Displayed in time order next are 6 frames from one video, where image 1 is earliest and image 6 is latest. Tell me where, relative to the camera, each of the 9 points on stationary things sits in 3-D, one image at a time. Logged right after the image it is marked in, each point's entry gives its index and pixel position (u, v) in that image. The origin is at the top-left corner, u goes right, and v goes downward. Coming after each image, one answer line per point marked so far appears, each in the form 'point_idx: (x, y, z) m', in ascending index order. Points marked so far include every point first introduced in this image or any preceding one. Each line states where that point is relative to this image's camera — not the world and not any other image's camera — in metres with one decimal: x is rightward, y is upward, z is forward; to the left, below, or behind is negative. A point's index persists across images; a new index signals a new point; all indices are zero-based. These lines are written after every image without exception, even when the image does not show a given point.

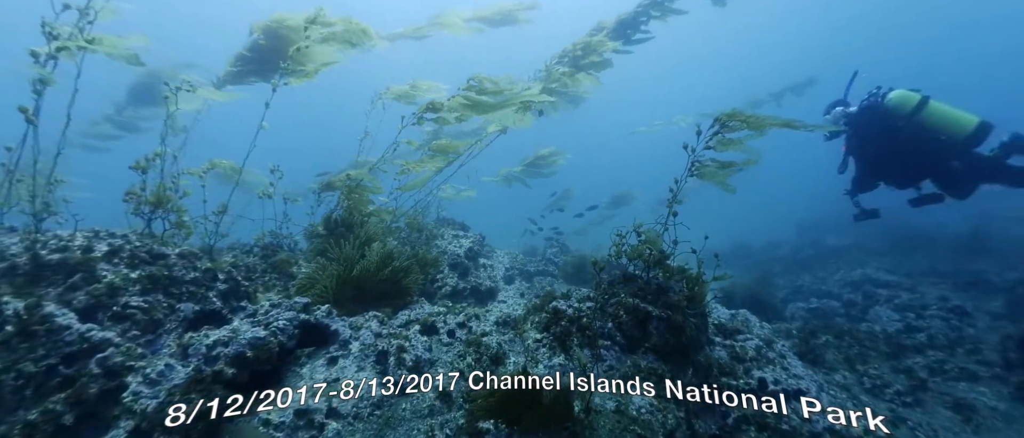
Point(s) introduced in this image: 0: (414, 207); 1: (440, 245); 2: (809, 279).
0: (-2.3, +0.3, +11.7) m
1: (-1.5, -0.5, +10.2) m
2: (+11.0, -2.2, +18.1) m
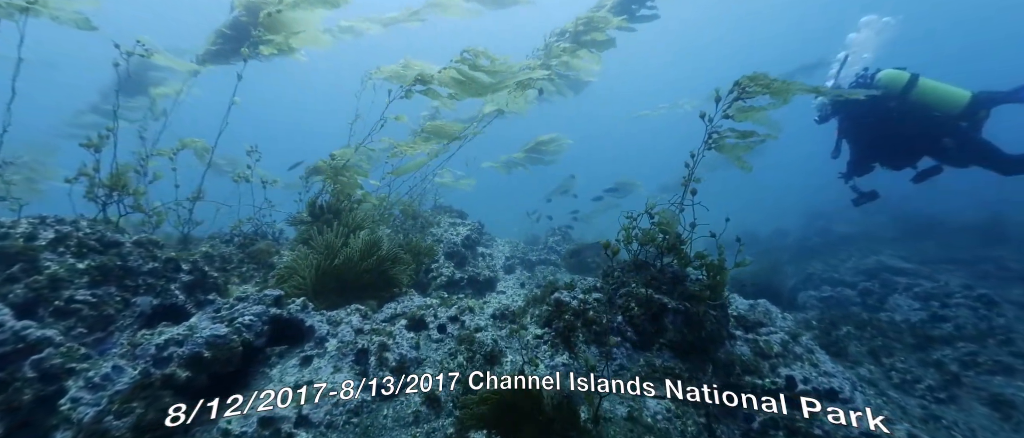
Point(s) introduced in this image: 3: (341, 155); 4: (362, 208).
0: (-2.3, +0.6, +11.1) m
1: (-1.5, -0.3, +9.6) m
2: (+11.1, -1.7, +17.5) m
3: (-3.0, +1.1, +8.4) m
4: (-2.5, +0.1, +8.1) m
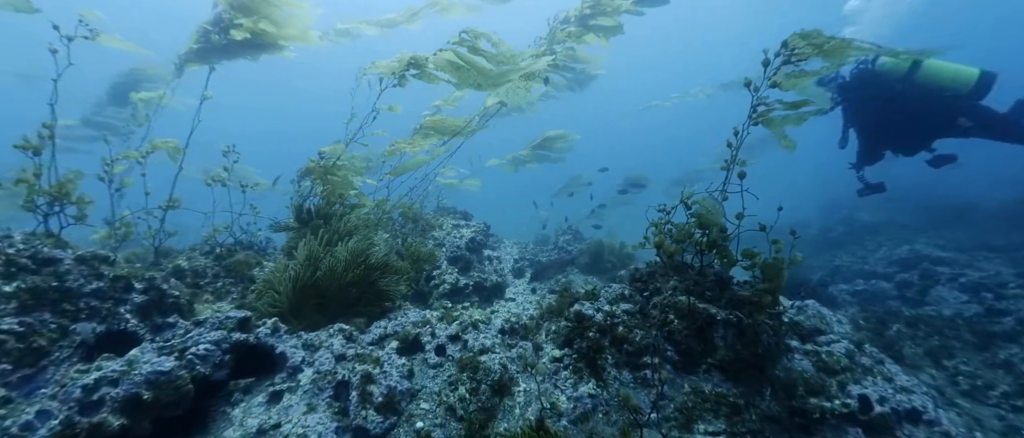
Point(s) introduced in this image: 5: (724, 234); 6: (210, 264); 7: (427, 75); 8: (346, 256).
0: (-2.2, +0.5, +10.3) m
1: (-1.4, -0.3, +8.9) m
2: (+11.4, -1.3, +16.5) m
3: (-2.9, +1.1, +7.6) m
4: (-2.3, 0.0, +7.4) m
5: (+1.7, -0.1, +4.0) m
6: (-3.8, -0.6, +6.0) m
7: (-1.3, +2.2, +7.7) m
8: (-1.7, -0.4, +4.8) m
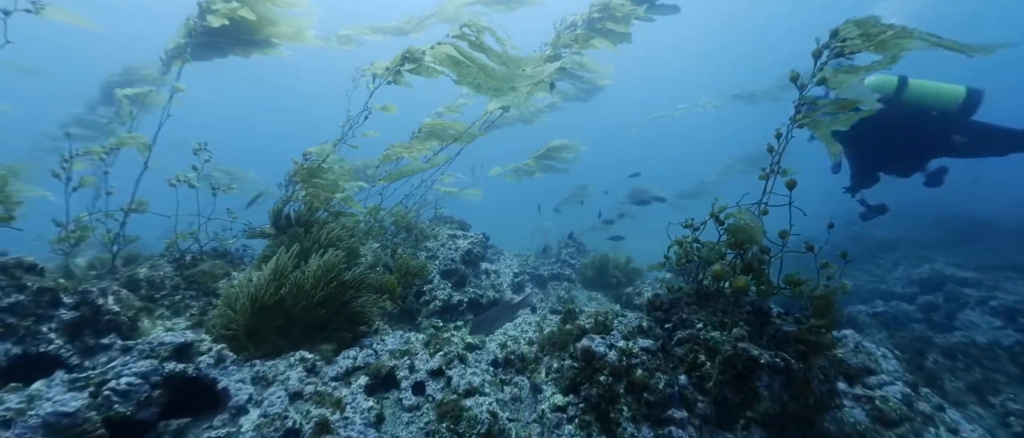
0: (-2.2, +0.3, +9.7) m
1: (-1.4, -0.5, +8.2) m
2: (+11.4, -1.9, +15.7) m
3: (-2.9, +0.9, +7.0) m
4: (-2.3, -0.1, +6.7) m
5: (+1.7, -0.2, +3.3) m
6: (-3.8, -0.6, +5.4) m
7: (-1.3, +2.1, +7.0) m
8: (-1.7, -0.4, +4.2) m
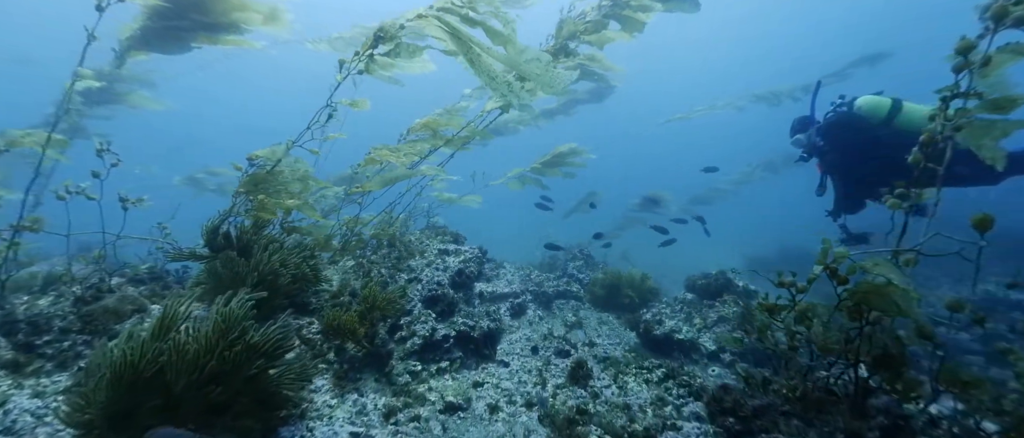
0: (-2.2, +0.1, +8.4) m
1: (-1.4, -0.7, +6.9) m
2: (+11.5, -2.2, +14.3) m
3: (-2.9, +0.8, +5.8) m
4: (-2.4, -0.3, +5.5) m
5: (+1.6, -0.5, +2.0) m
6: (-3.8, -0.8, +4.2) m
7: (-1.3, +1.9, +5.8) m
8: (-1.8, -0.6, +2.9) m
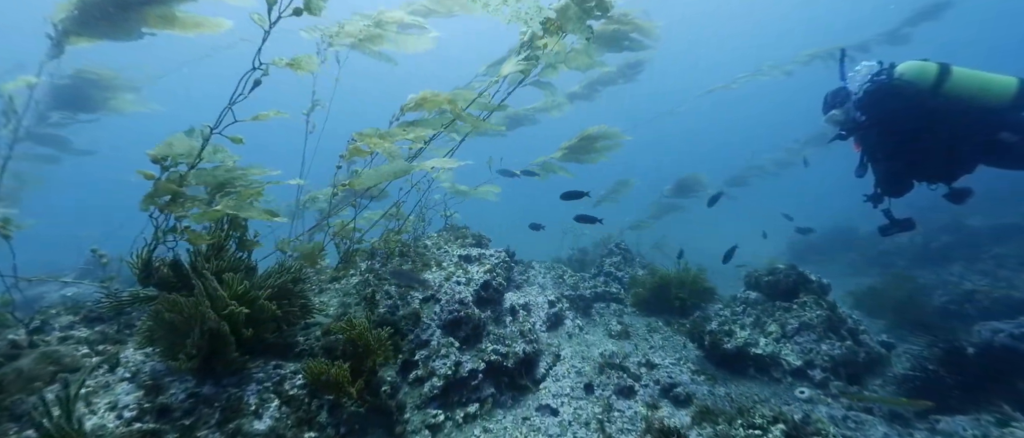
0: (-1.7, +0.1, +7.2) m
1: (-1.0, -0.7, +5.7) m
2: (+12.2, -1.5, +12.6) m
3: (-2.6, +0.6, +4.6) m
4: (-2.0, -0.4, +4.3) m
5: (+1.9, -0.5, +0.7) m
6: (-3.5, -1.0, +3.0) m
7: (-1.0, +1.8, +4.5) m
8: (-1.5, -0.8, +1.7) m
